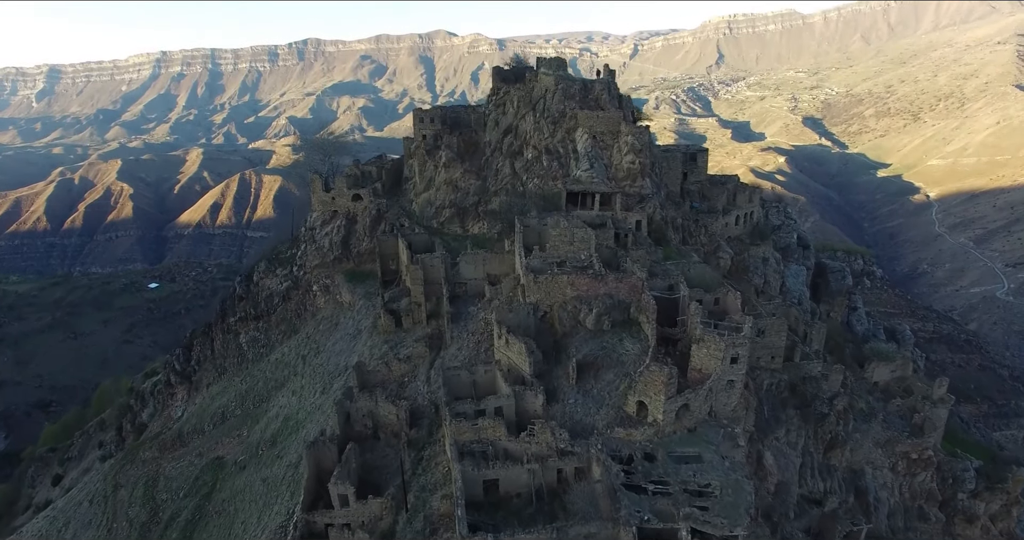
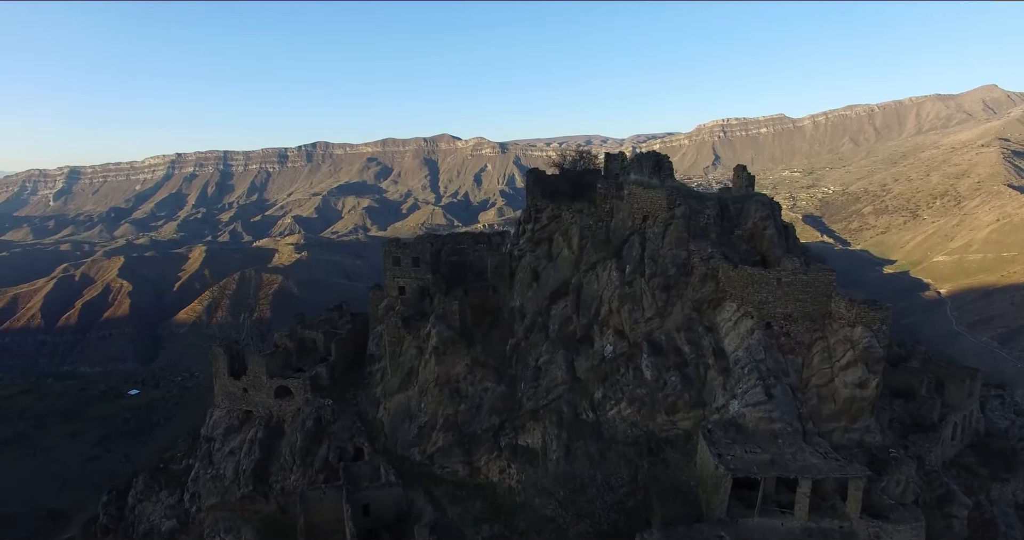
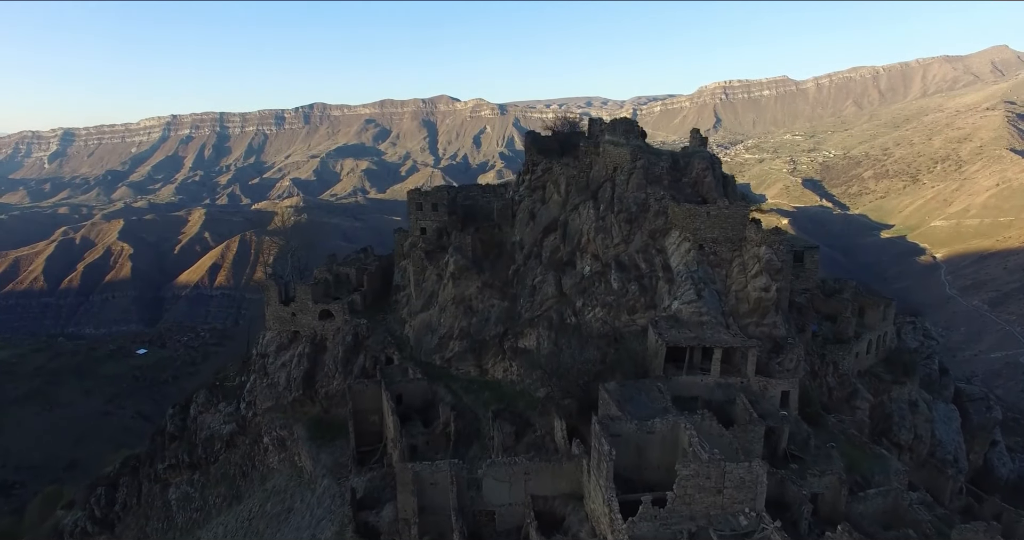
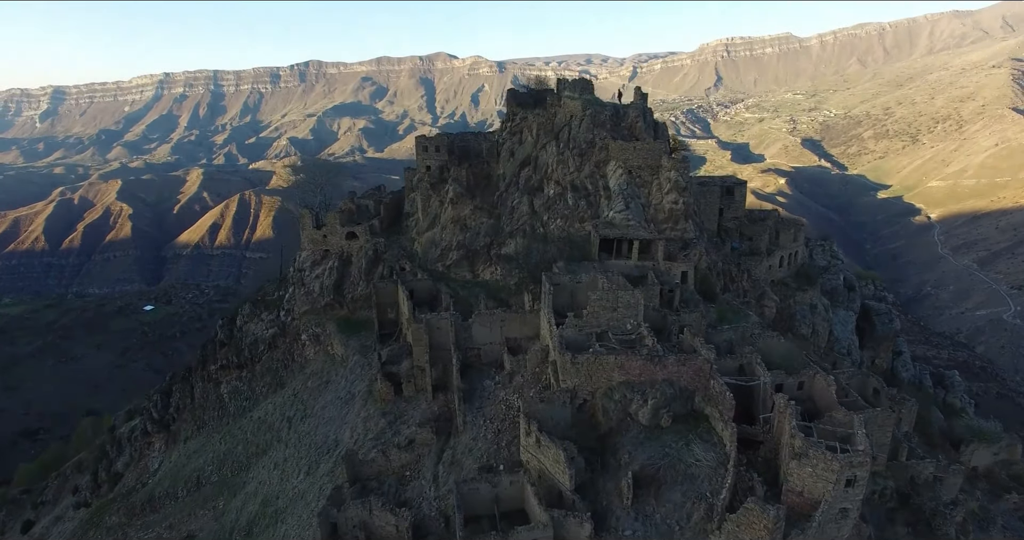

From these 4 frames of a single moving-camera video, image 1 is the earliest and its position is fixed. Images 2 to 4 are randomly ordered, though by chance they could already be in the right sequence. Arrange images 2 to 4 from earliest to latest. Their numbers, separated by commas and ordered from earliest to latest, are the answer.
4, 3, 2
